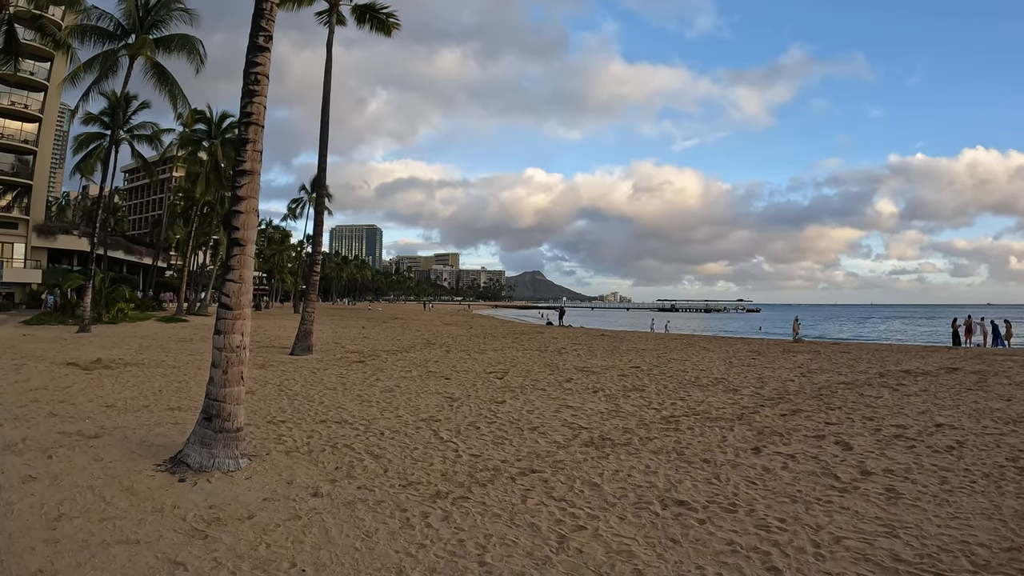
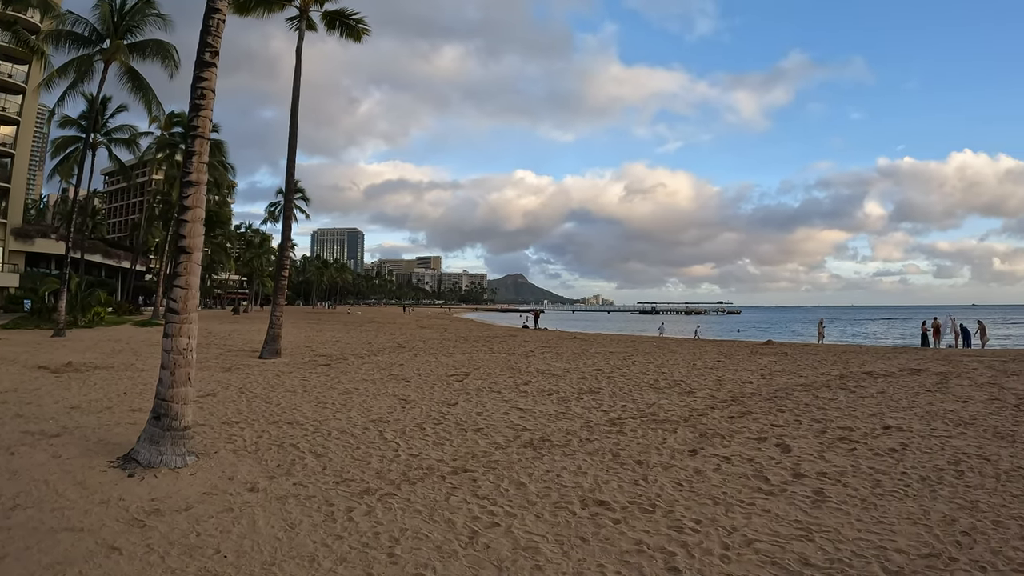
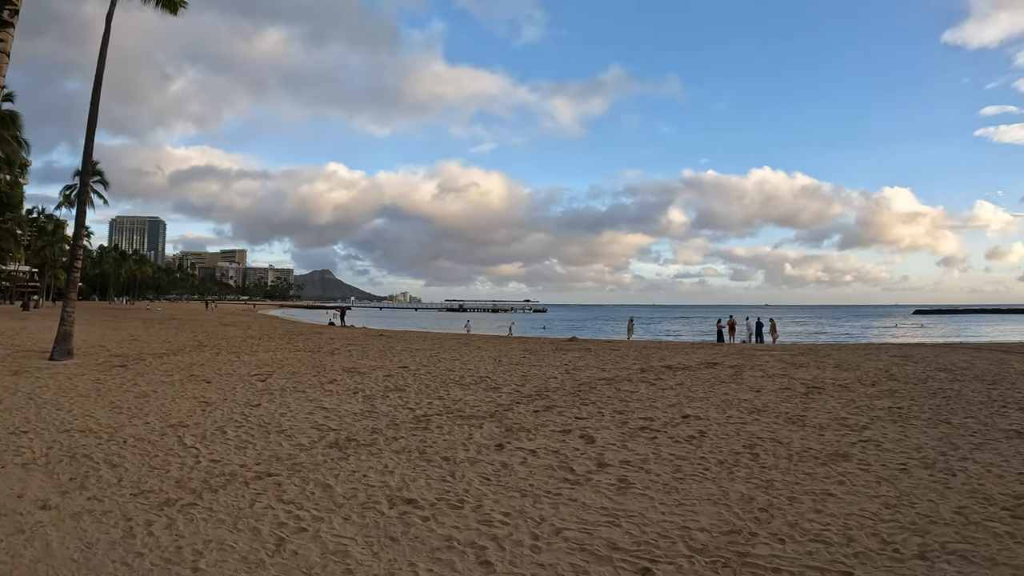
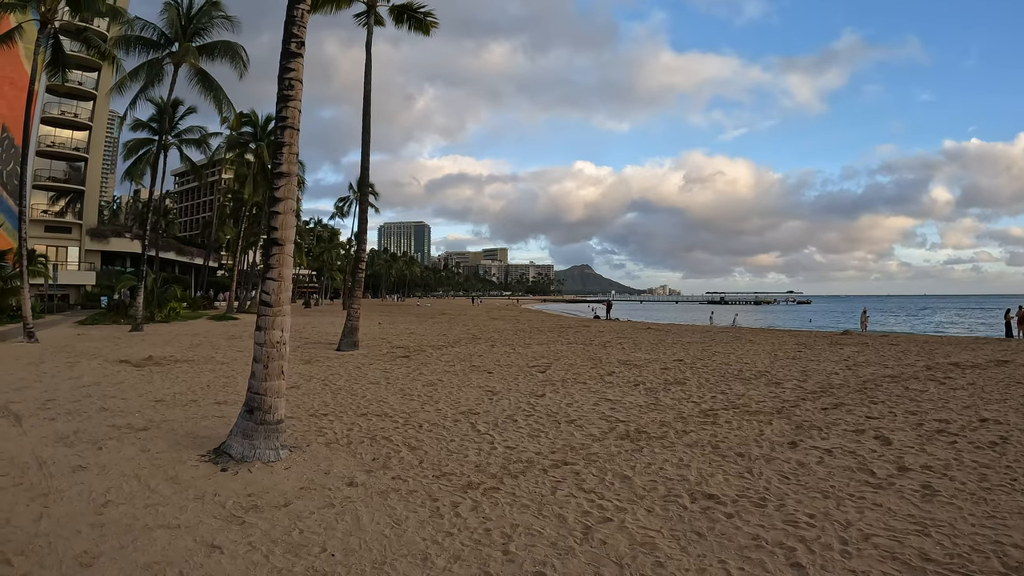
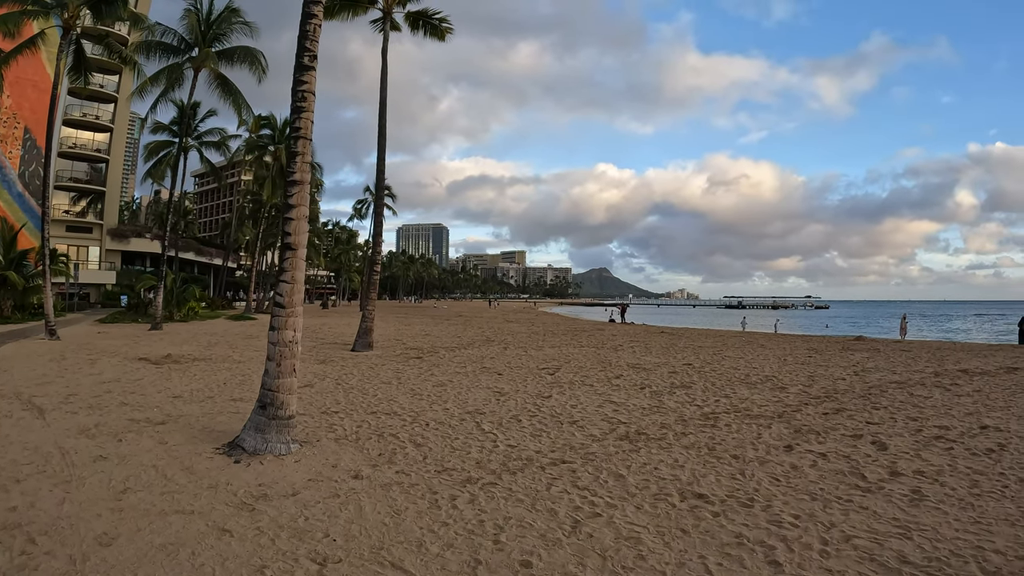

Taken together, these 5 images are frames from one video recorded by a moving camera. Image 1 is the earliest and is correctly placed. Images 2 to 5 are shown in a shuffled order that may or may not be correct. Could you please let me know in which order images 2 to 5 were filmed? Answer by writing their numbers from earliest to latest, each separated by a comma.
4, 5, 2, 3
